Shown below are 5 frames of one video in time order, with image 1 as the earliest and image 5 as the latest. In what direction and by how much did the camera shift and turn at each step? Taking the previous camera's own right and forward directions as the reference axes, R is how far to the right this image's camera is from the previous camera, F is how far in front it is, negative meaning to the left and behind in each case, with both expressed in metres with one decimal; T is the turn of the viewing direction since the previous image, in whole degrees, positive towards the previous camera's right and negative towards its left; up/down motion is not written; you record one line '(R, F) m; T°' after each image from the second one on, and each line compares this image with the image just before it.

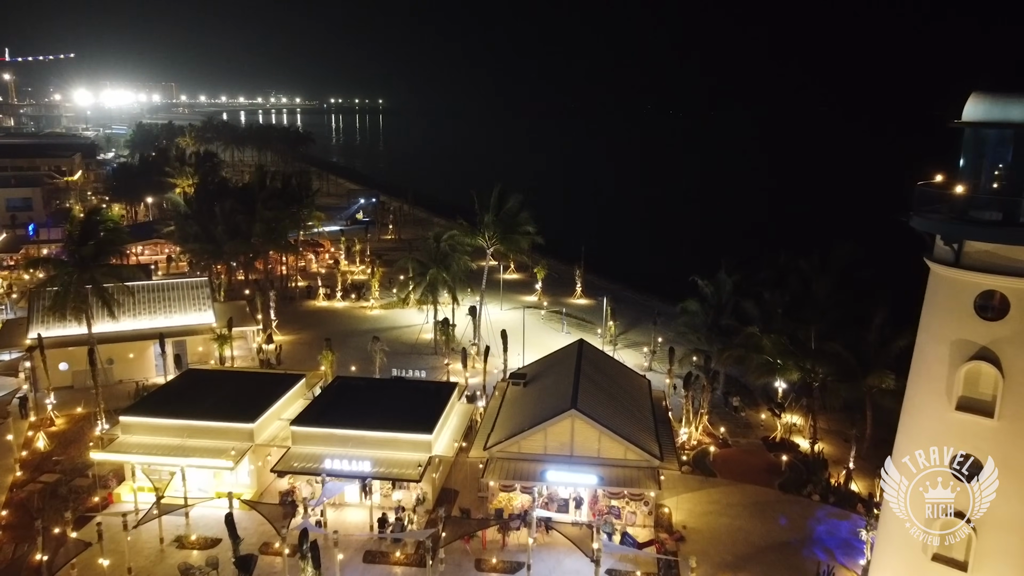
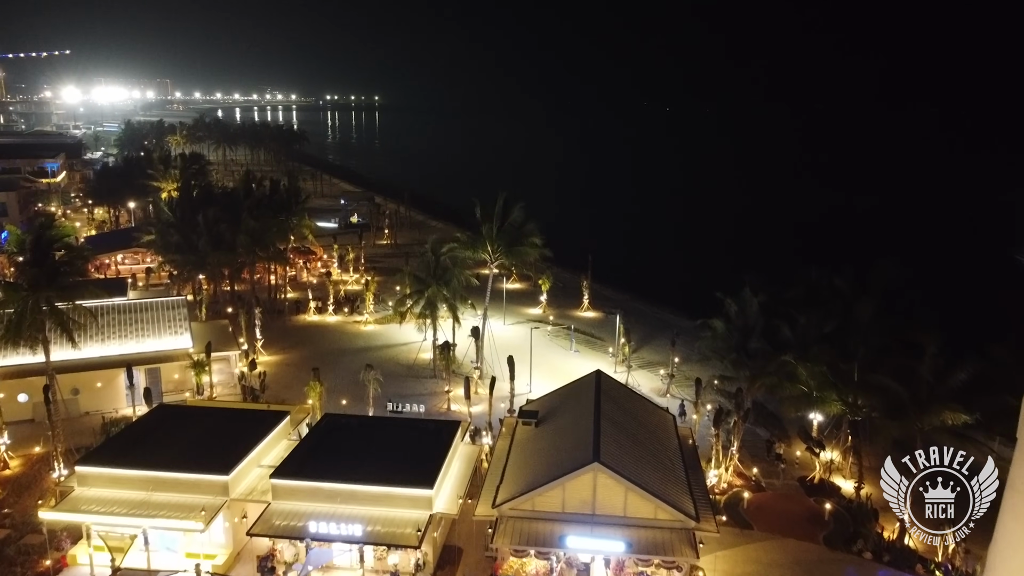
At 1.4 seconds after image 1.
(-0.3, +2.6) m; 0°
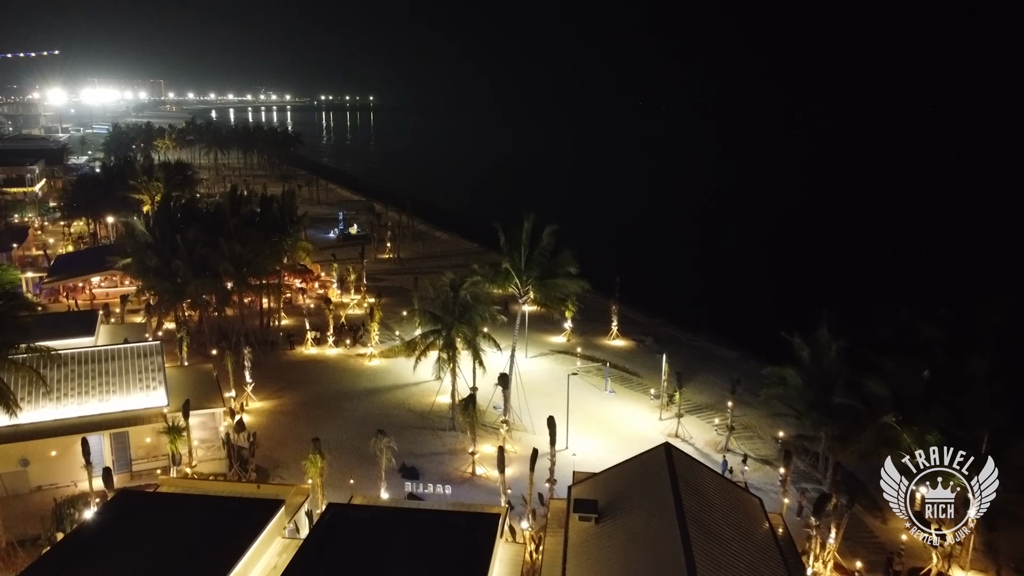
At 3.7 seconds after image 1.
(-1.2, +4.3) m; 0°
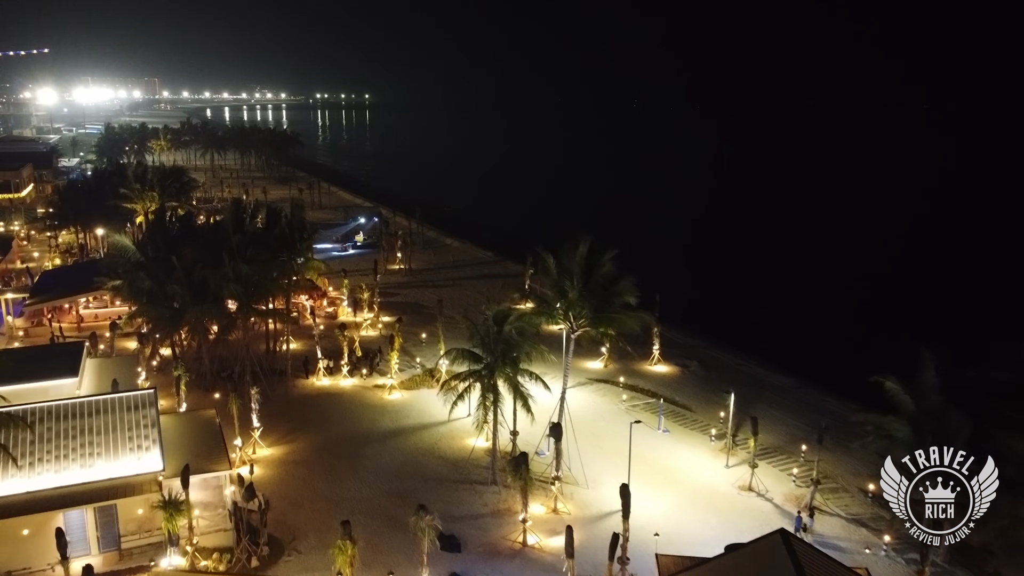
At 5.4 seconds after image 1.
(-1.5, +3.5) m; 0°
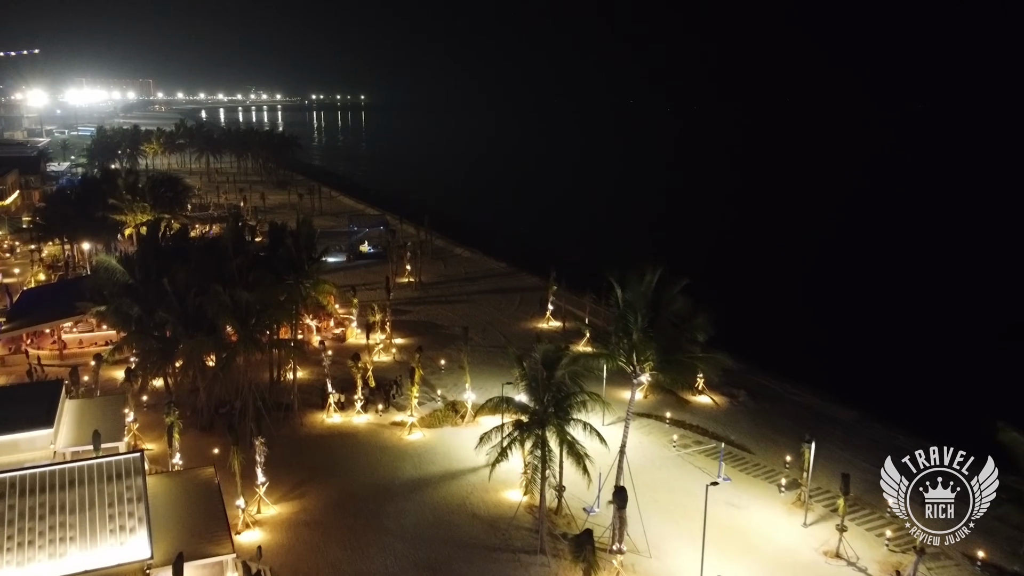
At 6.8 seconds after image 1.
(-1.3, +3.2) m; 0°
